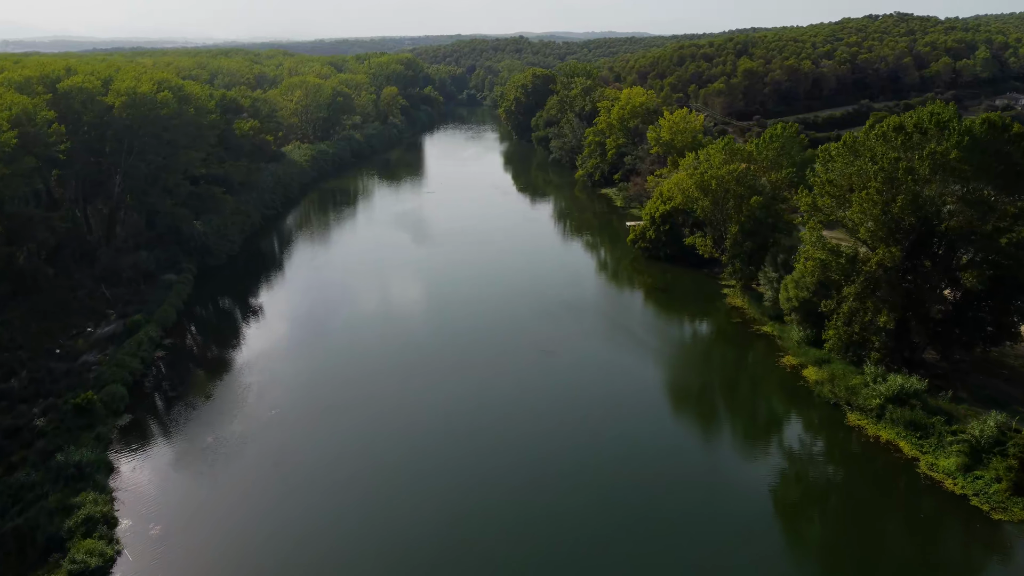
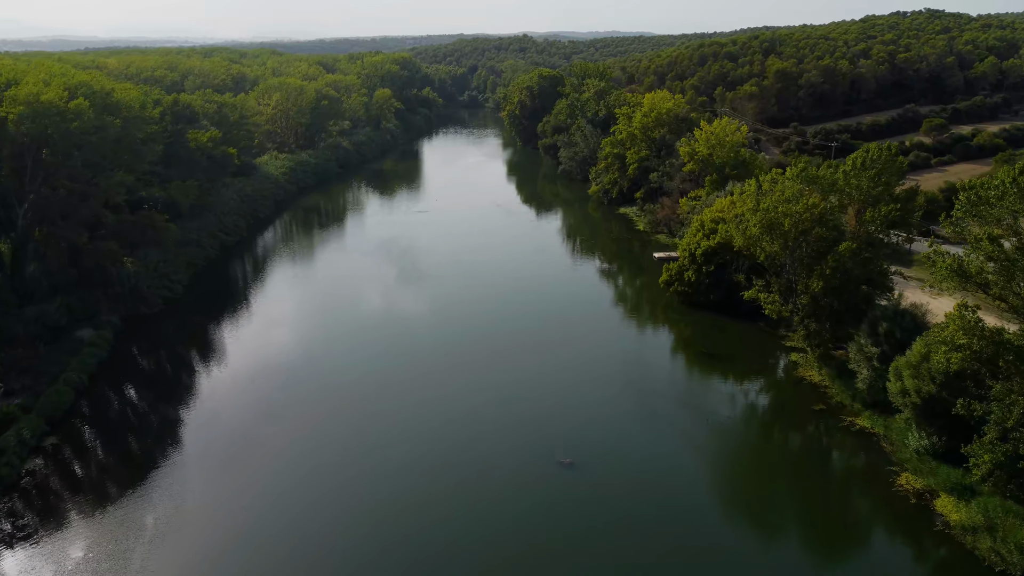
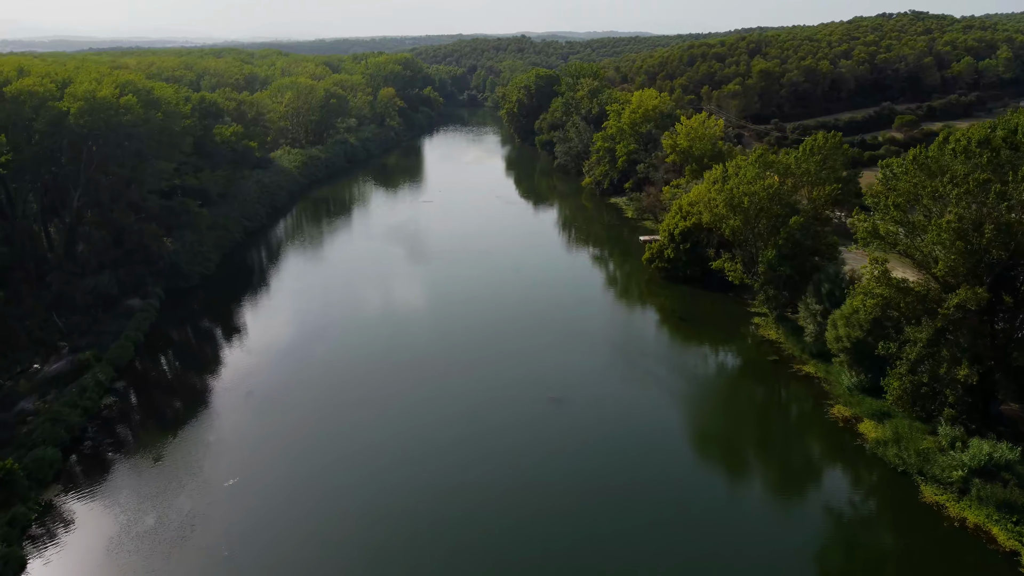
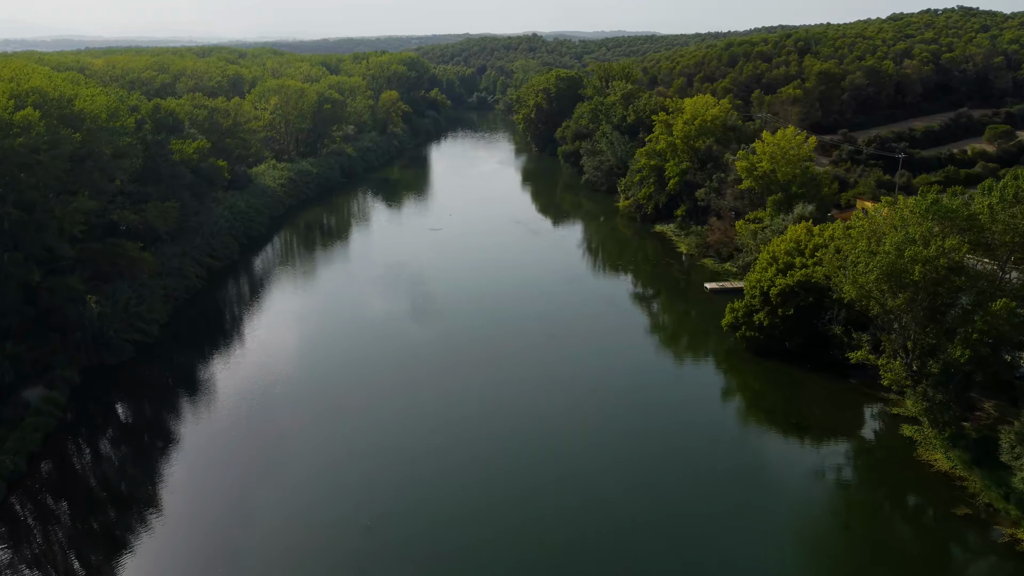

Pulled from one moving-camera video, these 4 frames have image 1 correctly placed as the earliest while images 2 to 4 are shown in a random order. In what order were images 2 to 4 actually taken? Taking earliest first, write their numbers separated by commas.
3, 2, 4
